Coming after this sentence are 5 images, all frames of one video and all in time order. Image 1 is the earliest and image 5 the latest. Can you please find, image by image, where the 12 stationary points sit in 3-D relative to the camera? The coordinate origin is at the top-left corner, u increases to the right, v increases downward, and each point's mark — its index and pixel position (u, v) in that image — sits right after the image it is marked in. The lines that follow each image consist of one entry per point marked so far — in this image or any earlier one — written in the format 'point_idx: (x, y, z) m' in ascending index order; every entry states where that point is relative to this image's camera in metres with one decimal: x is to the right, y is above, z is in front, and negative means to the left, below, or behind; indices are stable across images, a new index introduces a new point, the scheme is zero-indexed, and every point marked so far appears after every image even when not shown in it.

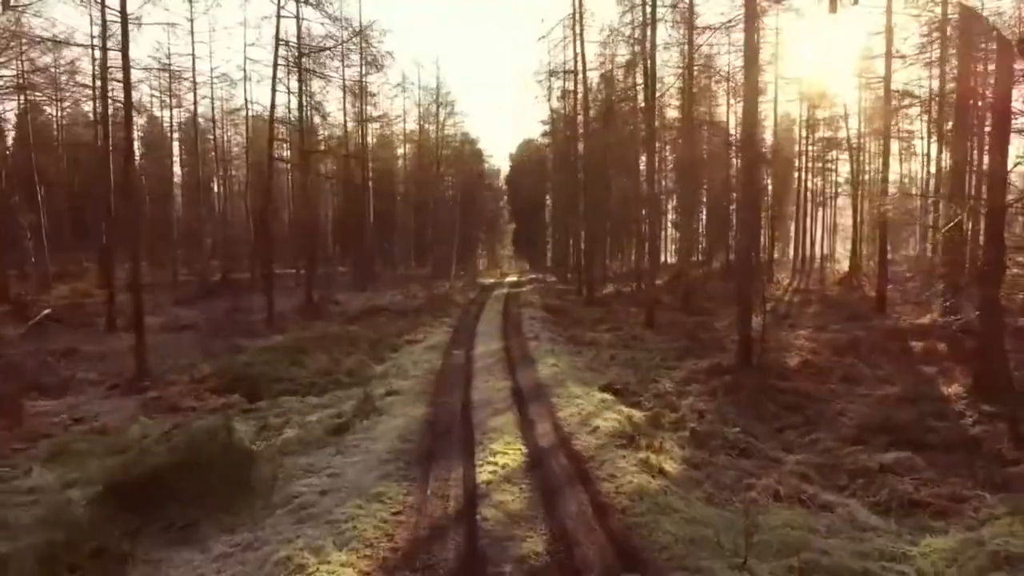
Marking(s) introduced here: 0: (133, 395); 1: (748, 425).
0: (-6.8, -1.9, +12.3) m
1: (+3.4, -2.0, +9.9) m
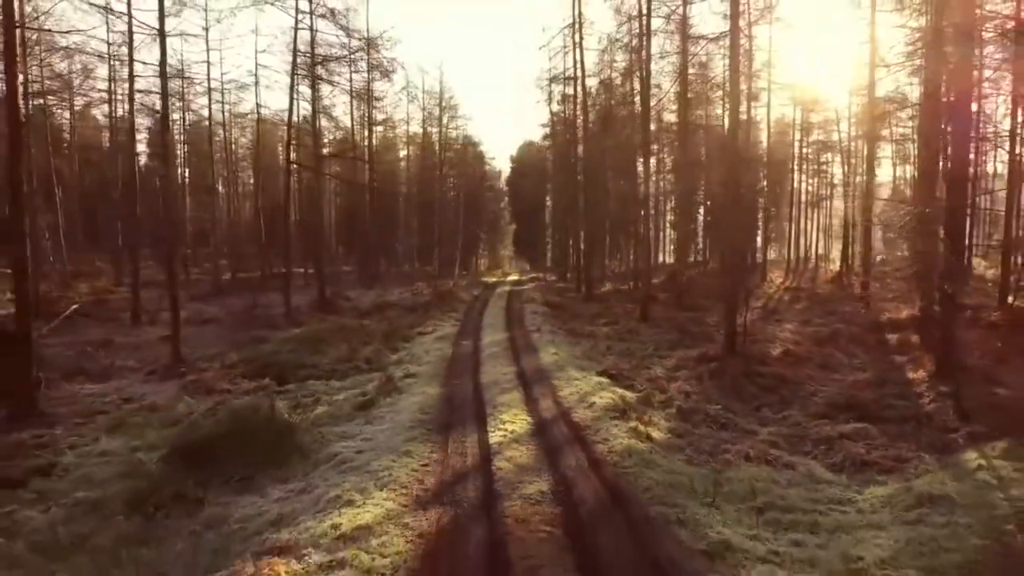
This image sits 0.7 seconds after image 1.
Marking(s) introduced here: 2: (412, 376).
0: (-6.7, -1.7, +13.5) m
1: (+3.5, -1.9, +11.1) m
2: (-1.8, -1.6, +12.5) m
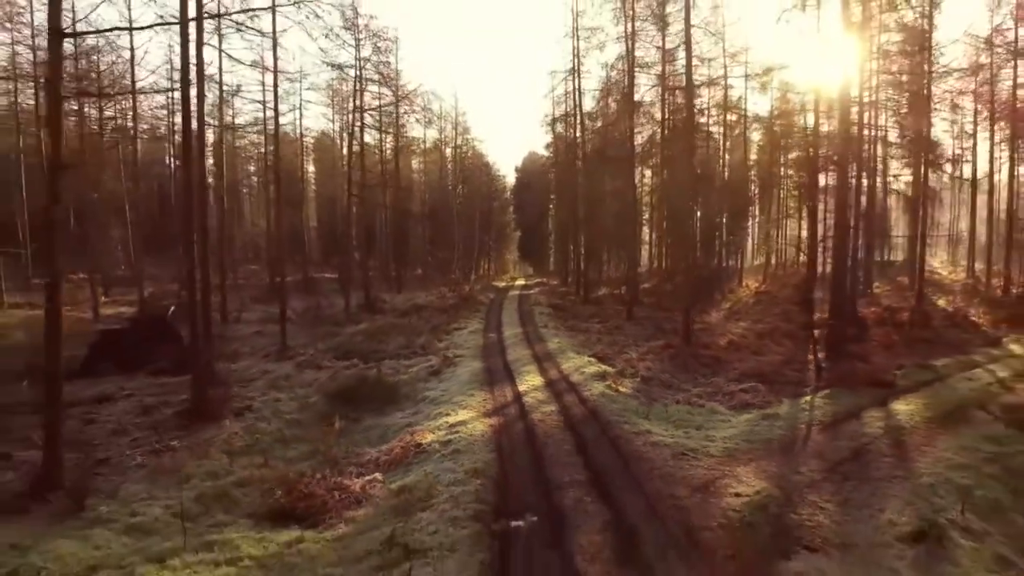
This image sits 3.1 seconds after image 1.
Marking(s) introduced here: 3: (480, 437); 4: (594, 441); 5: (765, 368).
0: (-6.2, -1.9, +18.9) m
1: (+3.9, -2.1, +16.5) m
2: (-1.4, -1.8, +17.9) m
3: (-0.5, -2.2, +10.3) m
4: (+1.3, -2.3, +10.3) m
5: (+6.2, -2.0, +16.7) m
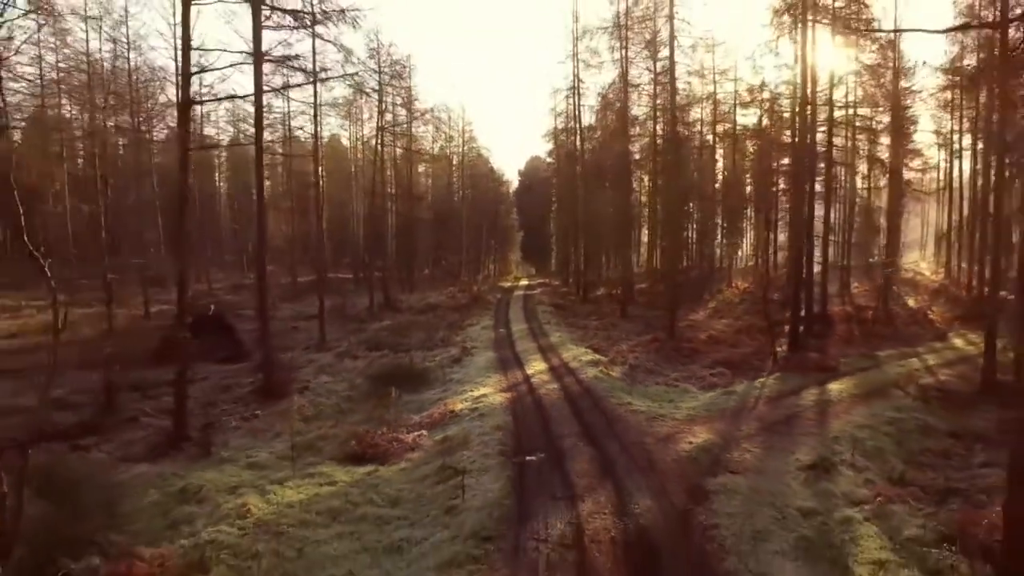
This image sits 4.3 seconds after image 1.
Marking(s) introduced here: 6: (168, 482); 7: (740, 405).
0: (-6.0, -2.0, +21.9) m
1: (+4.2, -2.1, +19.5) m
2: (-1.2, -1.8, +21.0) m
3: (-0.3, -2.3, +13.3) m
4: (+1.5, -2.4, +13.4) m
5: (+6.4, -2.0, +19.8) m
6: (-5.1, -2.9, +10.2) m
7: (+4.7, -2.4, +14.1) m
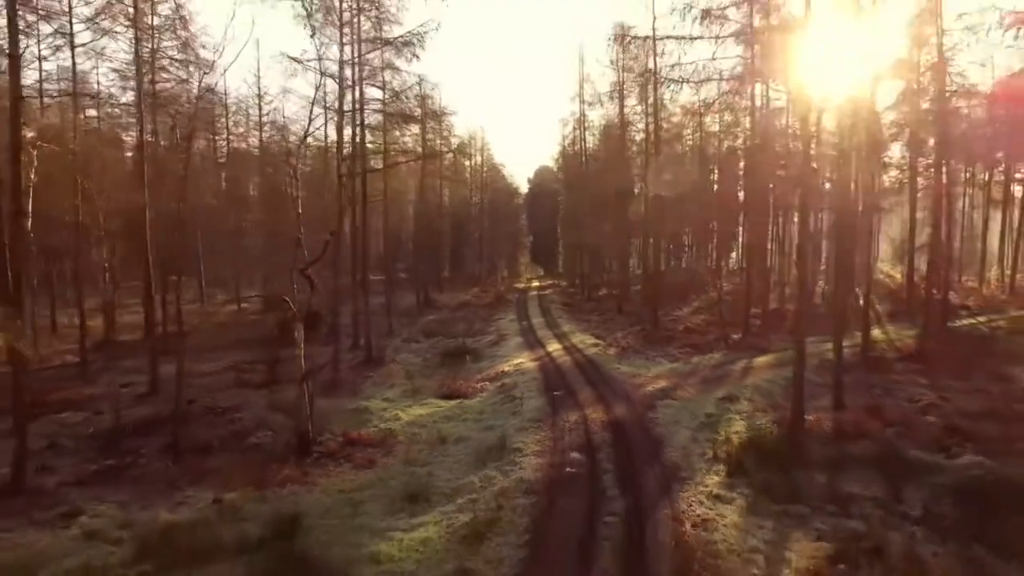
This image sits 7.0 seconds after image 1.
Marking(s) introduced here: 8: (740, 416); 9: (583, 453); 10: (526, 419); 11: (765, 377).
0: (-5.1, -2.1, +29.1) m
1: (+5.1, -2.2, +26.6) m
2: (-0.2, -1.9, +28.1) m
3: (+0.6, -2.4, +20.4) m
4: (+2.3, -2.5, +20.5) m
5: (+7.3, -2.1, +26.8) m
6: (-4.3, -3.0, +17.3) m
7: (+5.6, -2.5, +21.2) m
8: (+5.1, -2.9, +15.4) m
9: (+1.3, -3.0, +12.4) m
10: (+0.3, -2.8, +14.8) m
11: (+7.3, -2.6, +19.8) m
